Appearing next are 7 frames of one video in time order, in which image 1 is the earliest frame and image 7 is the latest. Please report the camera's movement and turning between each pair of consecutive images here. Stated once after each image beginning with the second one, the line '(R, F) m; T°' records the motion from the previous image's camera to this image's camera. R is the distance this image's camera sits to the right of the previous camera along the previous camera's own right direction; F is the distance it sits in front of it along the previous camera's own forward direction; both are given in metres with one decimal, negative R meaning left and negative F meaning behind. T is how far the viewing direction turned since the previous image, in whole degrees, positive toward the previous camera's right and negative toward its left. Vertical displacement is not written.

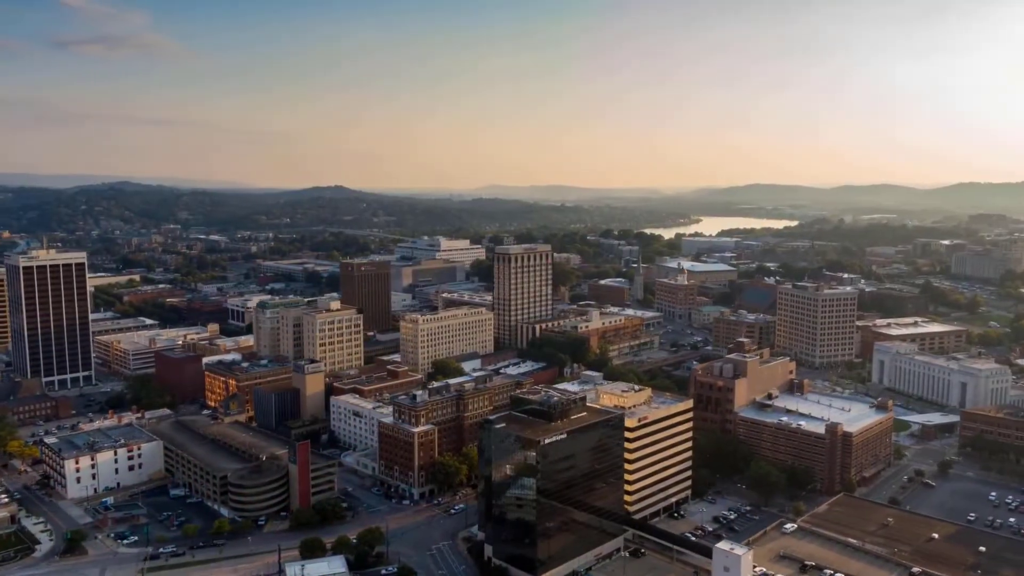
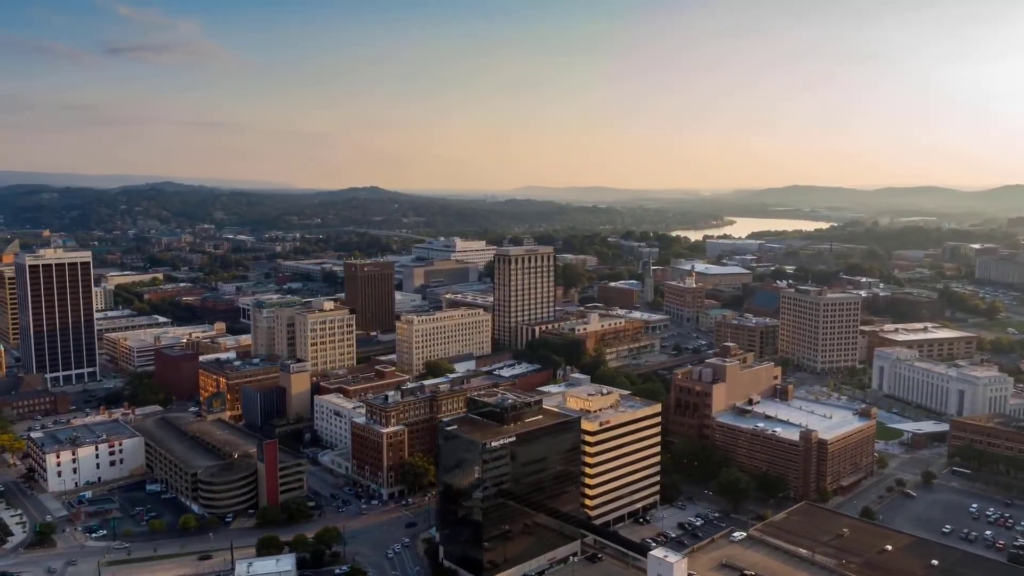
(+3.4, +0.1) m; -3°
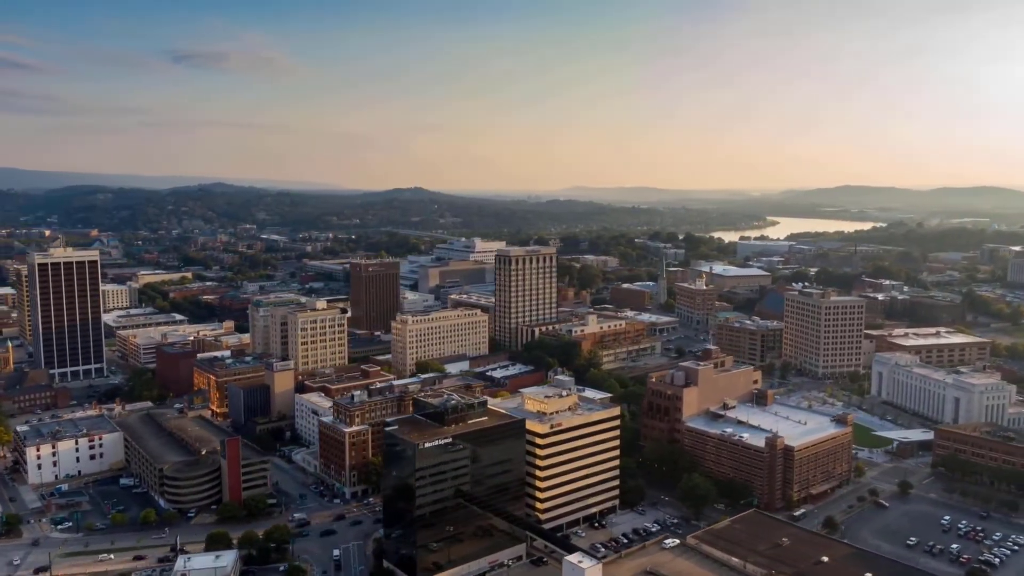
(+4.3, +0.3) m; -3°
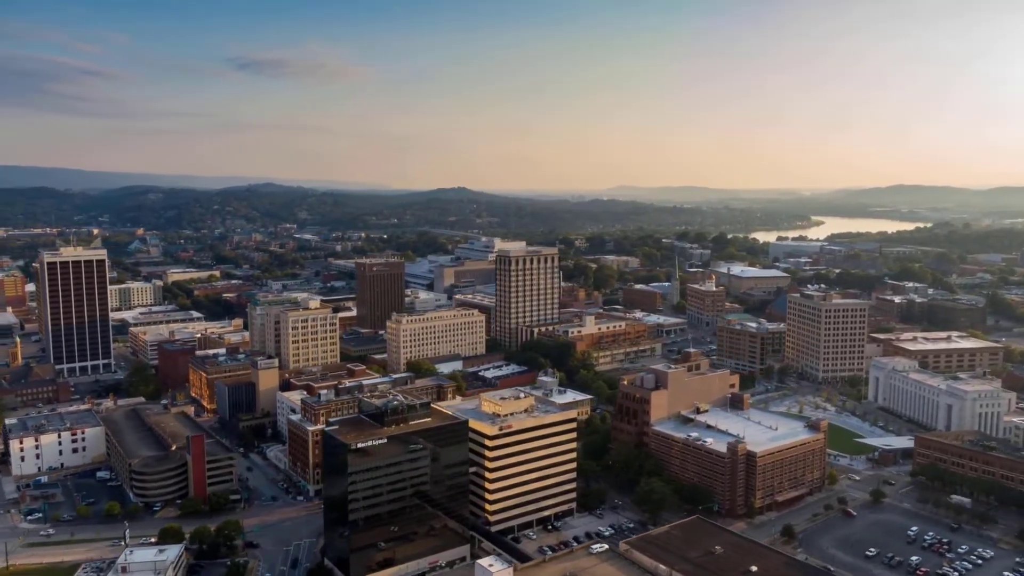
(+4.4, +0.3) m; -3°
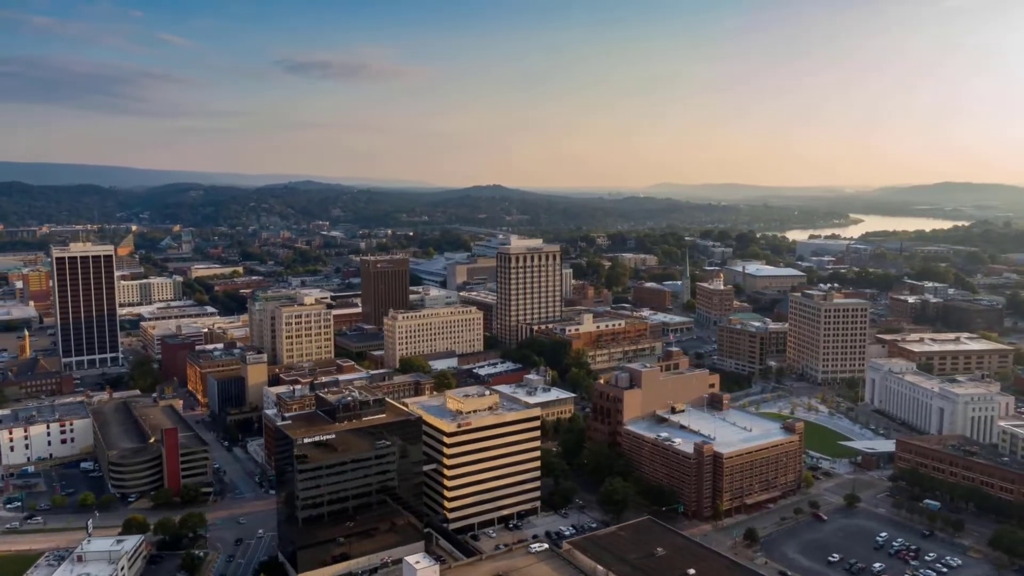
(+3.6, +0.2) m; -3°
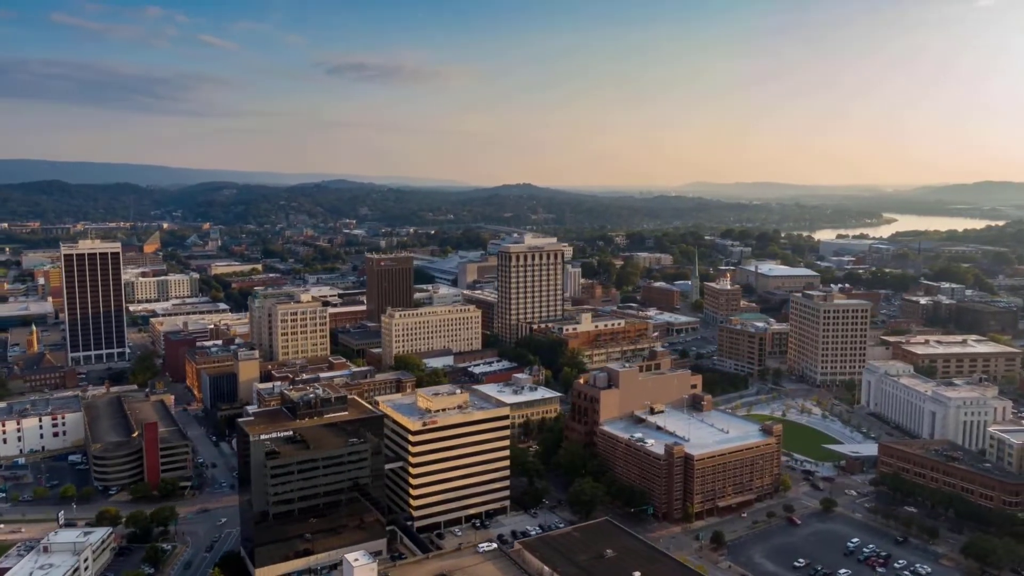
(+3.0, +0.2) m; -2°
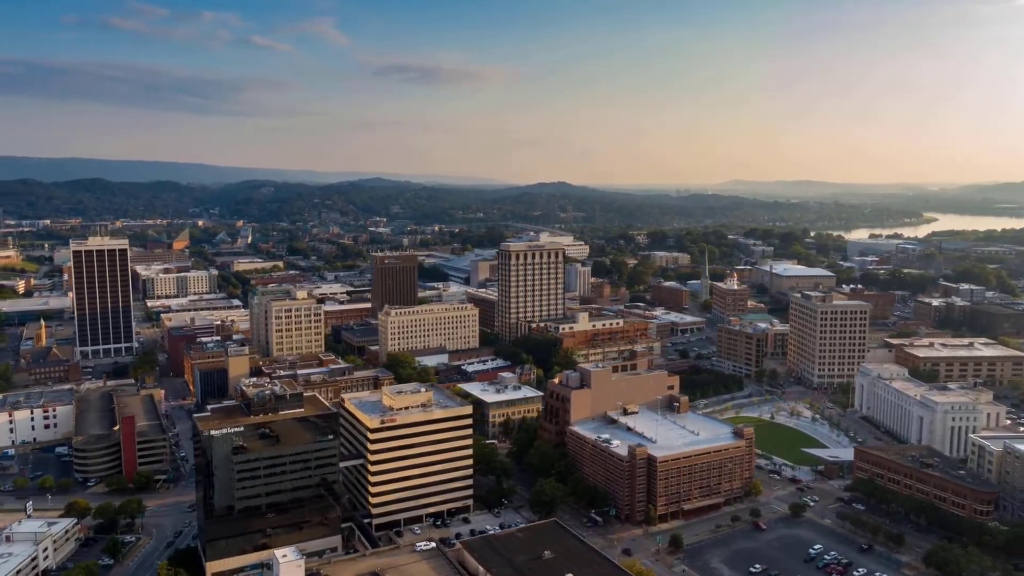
(+3.5, +0.2) m; -3°
